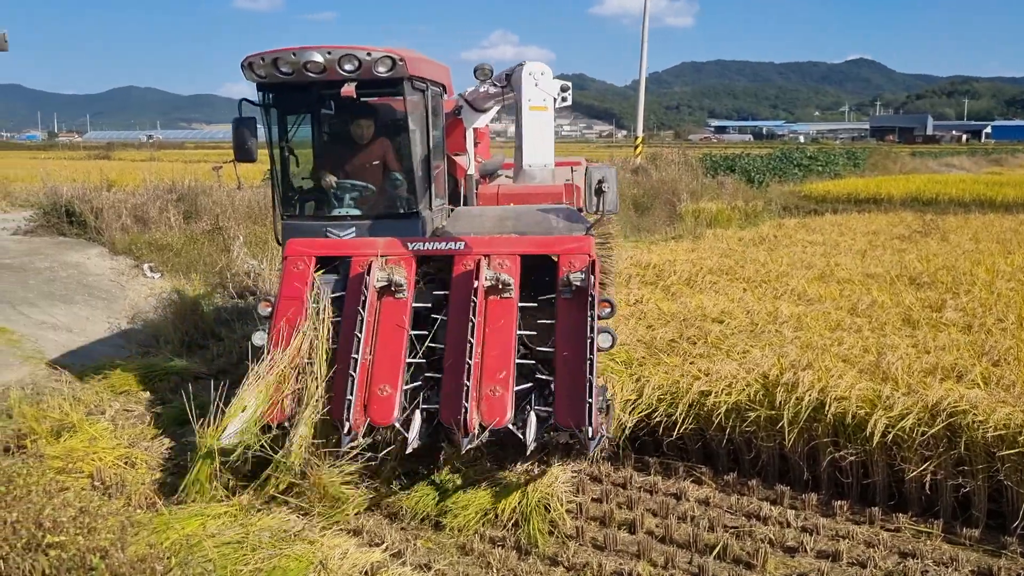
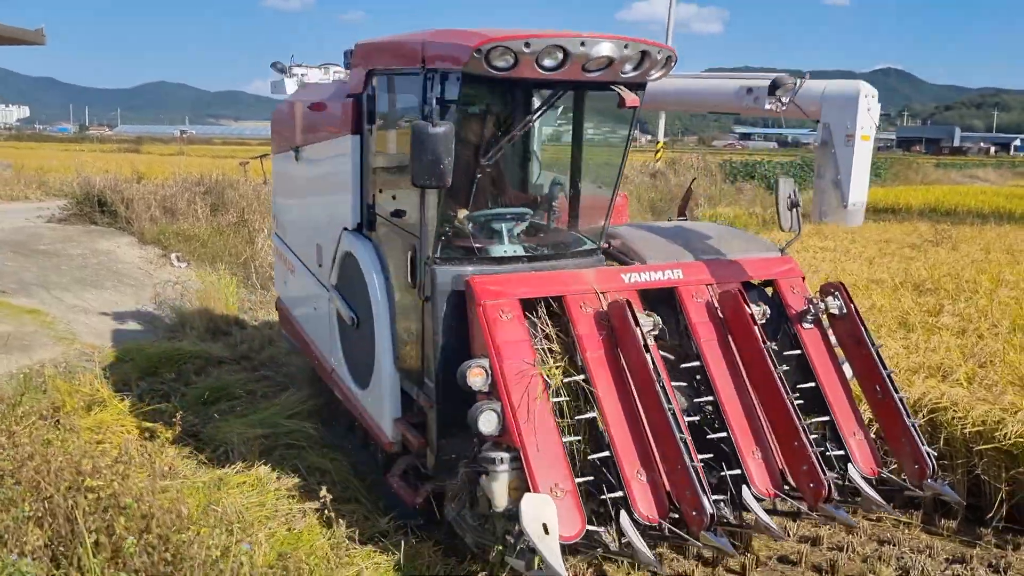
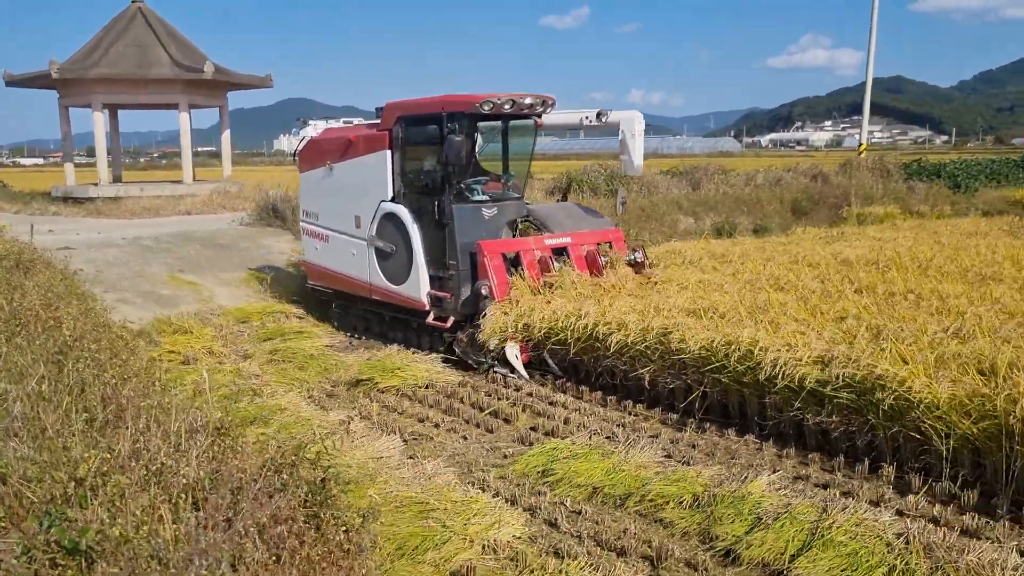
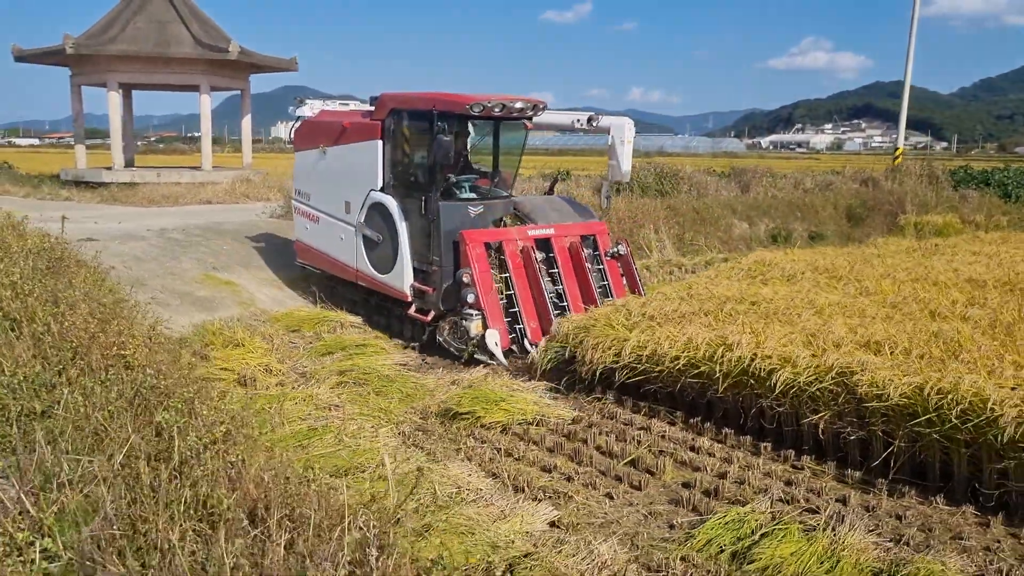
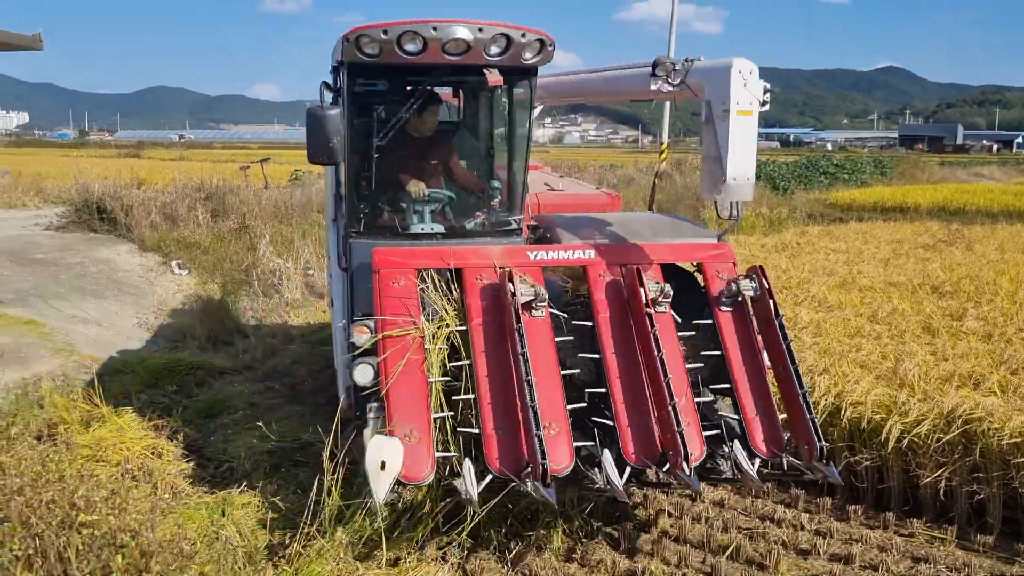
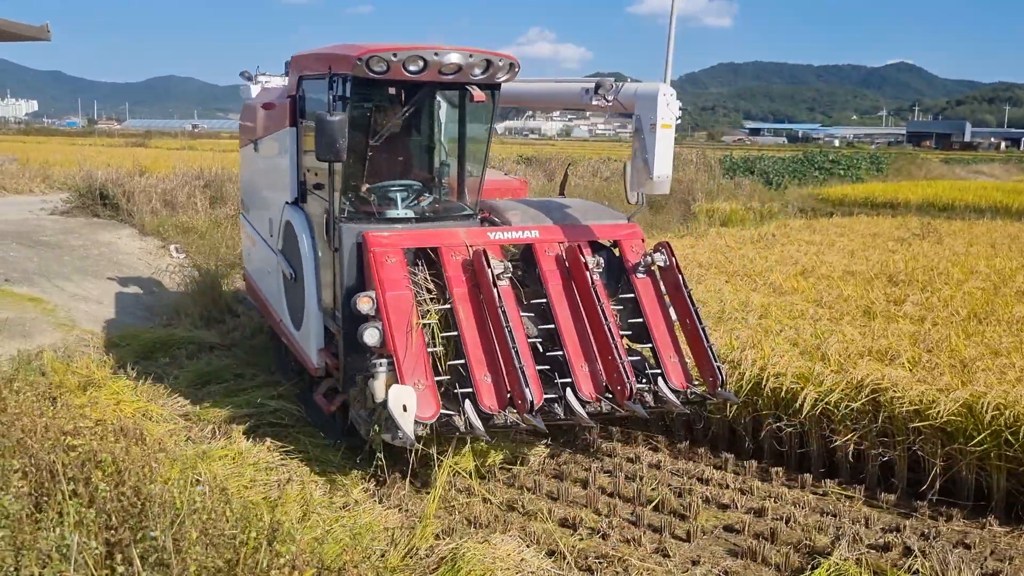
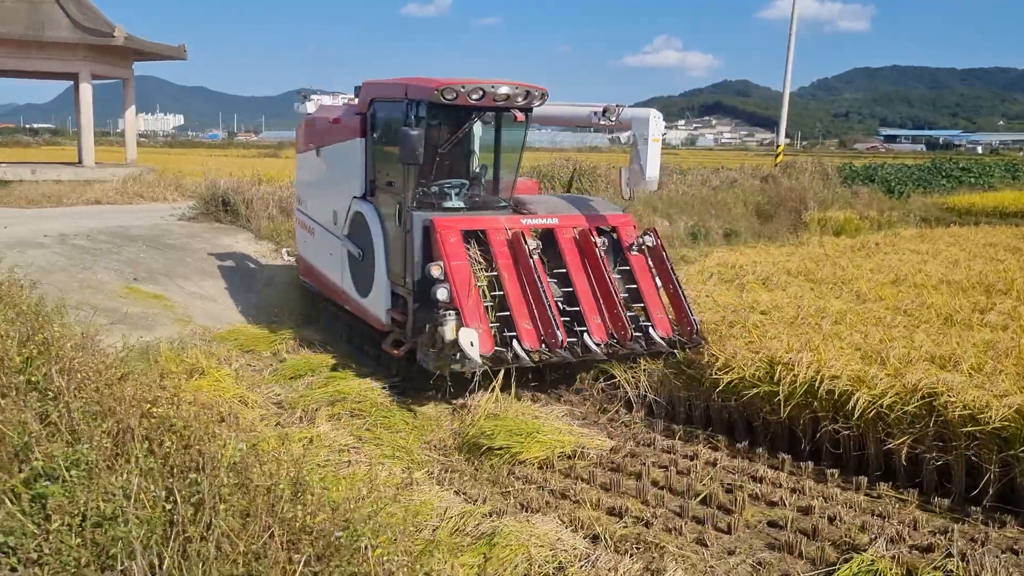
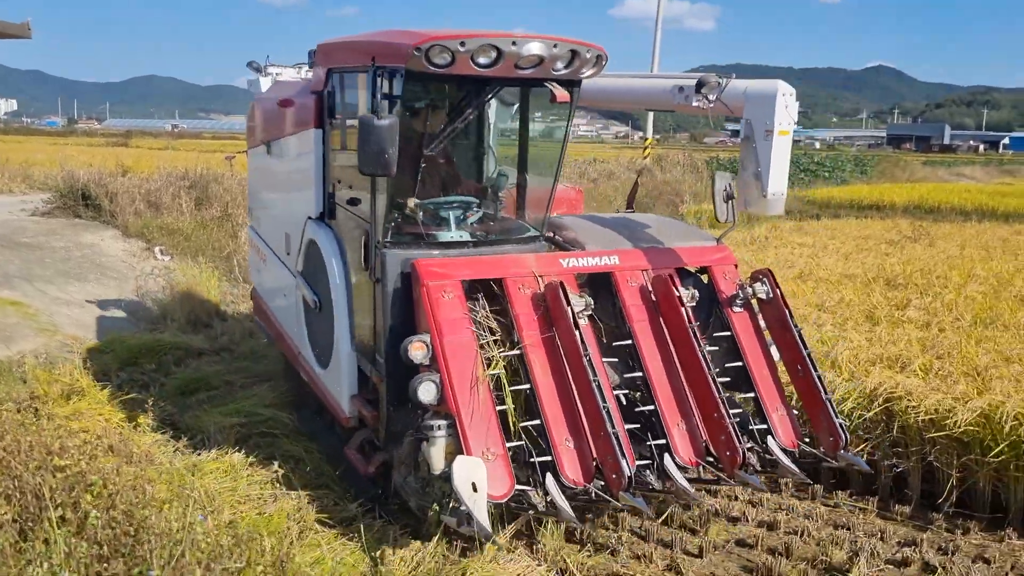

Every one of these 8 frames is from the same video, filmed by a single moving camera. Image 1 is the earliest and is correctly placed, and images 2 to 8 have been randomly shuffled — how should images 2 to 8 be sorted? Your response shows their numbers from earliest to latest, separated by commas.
5, 2, 8, 6, 7, 4, 3
